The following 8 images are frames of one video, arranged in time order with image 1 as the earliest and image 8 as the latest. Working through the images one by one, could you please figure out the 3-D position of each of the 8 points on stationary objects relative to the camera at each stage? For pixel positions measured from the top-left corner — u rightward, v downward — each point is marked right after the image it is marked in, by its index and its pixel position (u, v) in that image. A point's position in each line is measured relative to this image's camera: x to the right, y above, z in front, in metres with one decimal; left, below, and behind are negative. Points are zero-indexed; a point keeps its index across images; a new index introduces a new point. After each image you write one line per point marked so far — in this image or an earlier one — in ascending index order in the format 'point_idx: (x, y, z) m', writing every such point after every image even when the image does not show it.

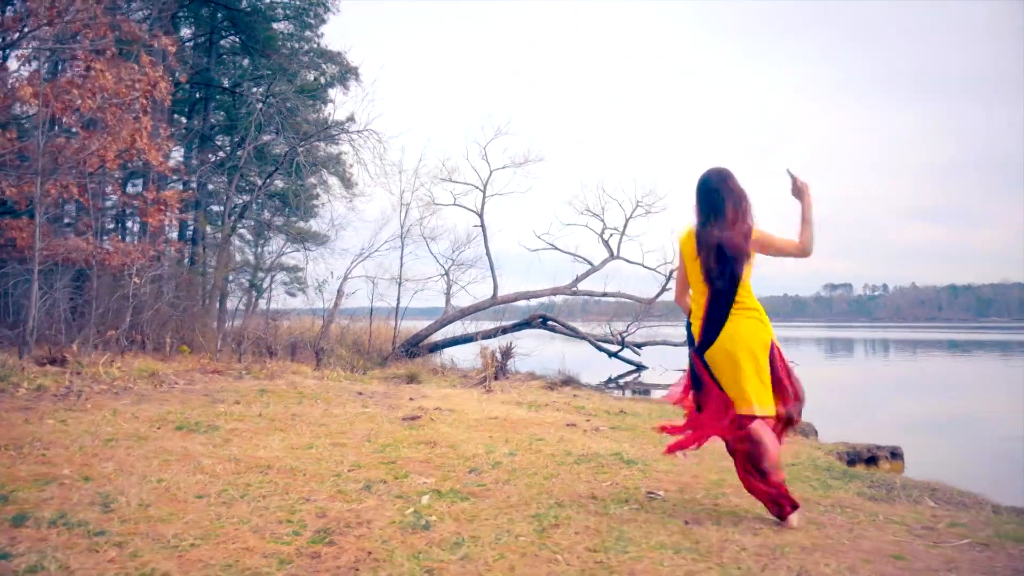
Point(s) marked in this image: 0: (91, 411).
0: (-3.0, -0.9, +5.1) m
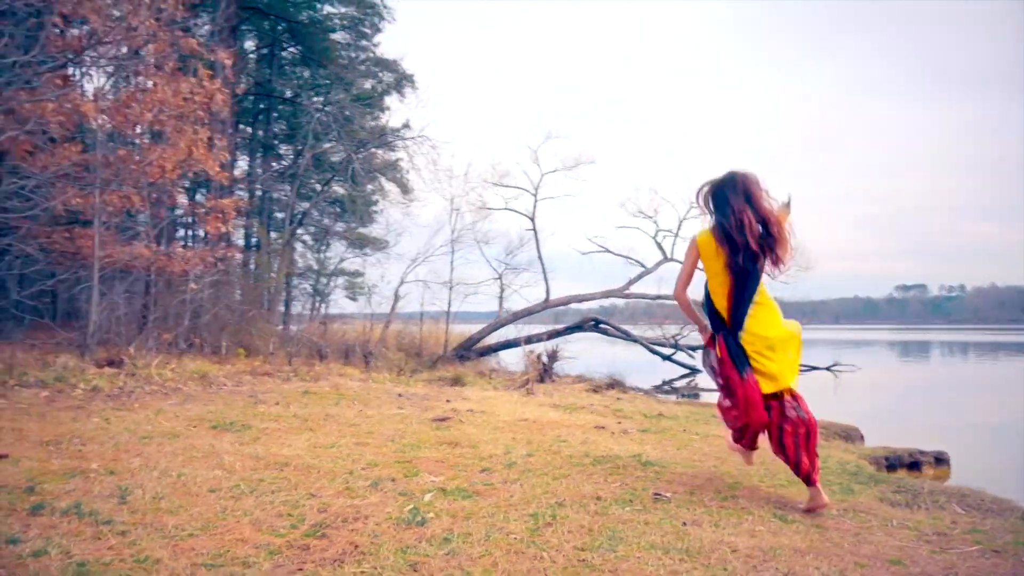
0: (-2.8, -0.9, +5.4) m
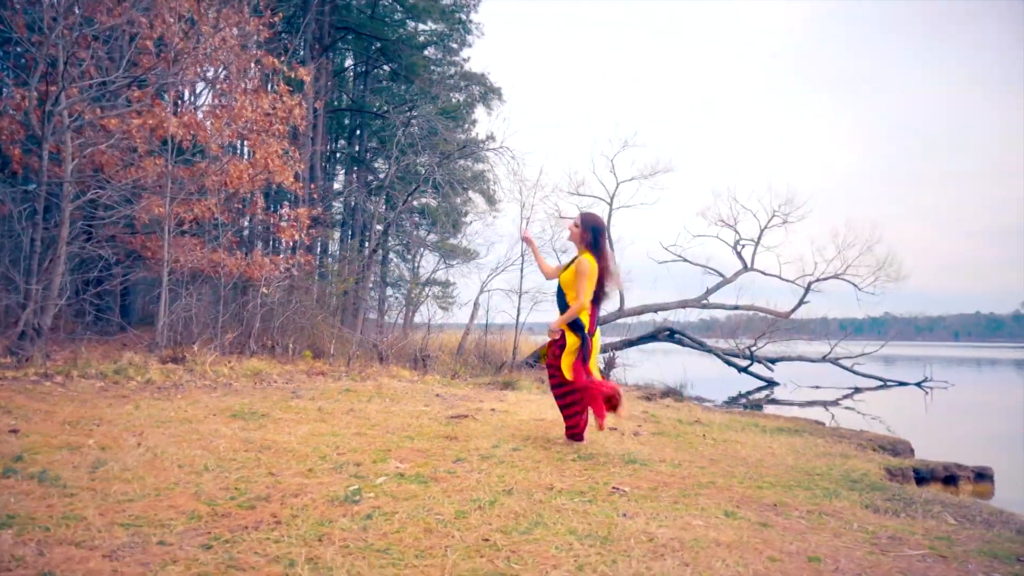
0: (-2.7, -0.9, +5.8) m
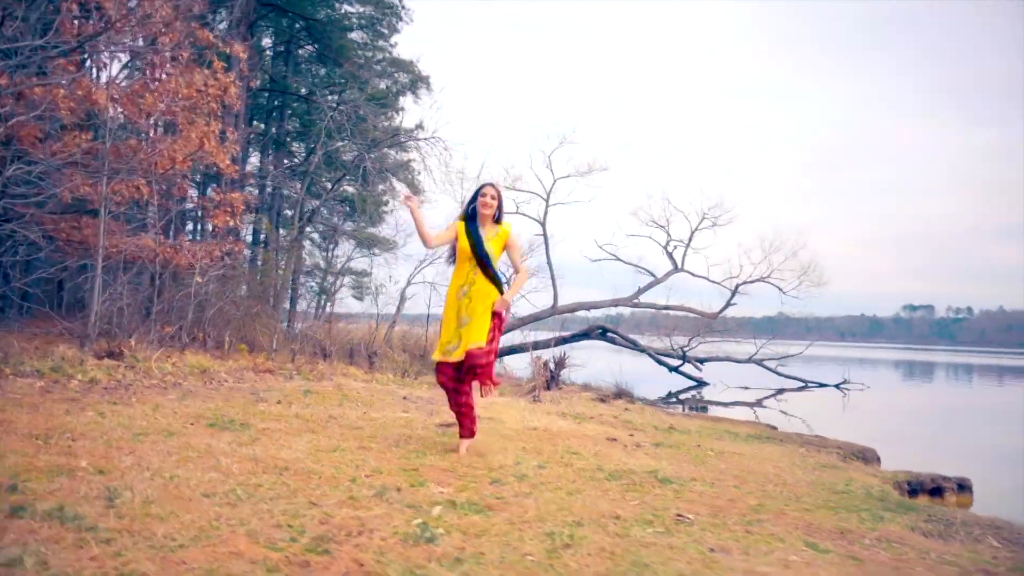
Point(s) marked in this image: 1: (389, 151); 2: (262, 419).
0: (-2.8, -0.9, +5.2) m
1: (-2.9, +3.0, +15.4) m
2: (-1.8, -0.9, +5.1) m
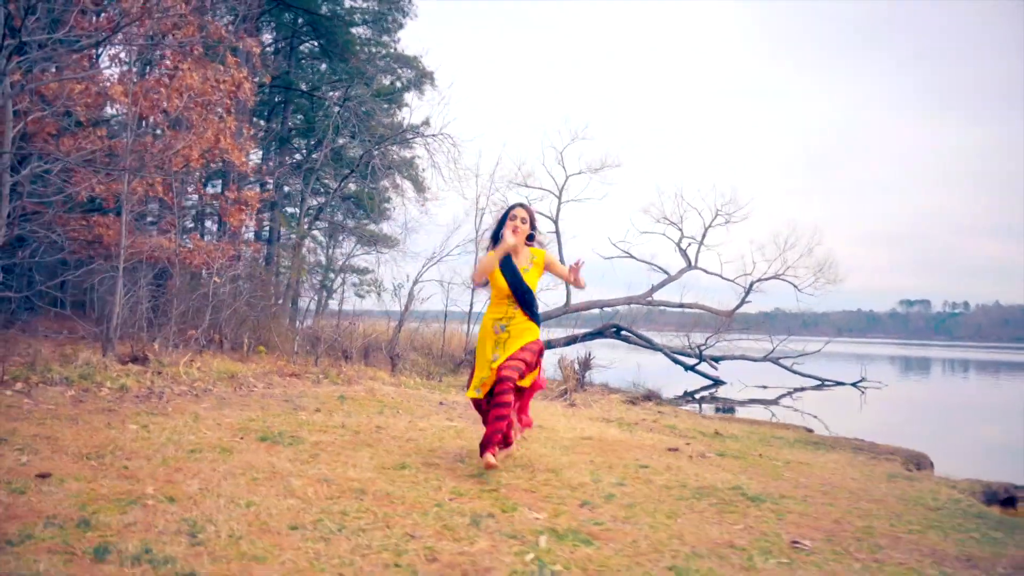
0: (-2.4, -0.9, +4.9) m
1: (-2.5, +3.0, +15.1) m
2: (-1.4, -1.0, +4.9) m
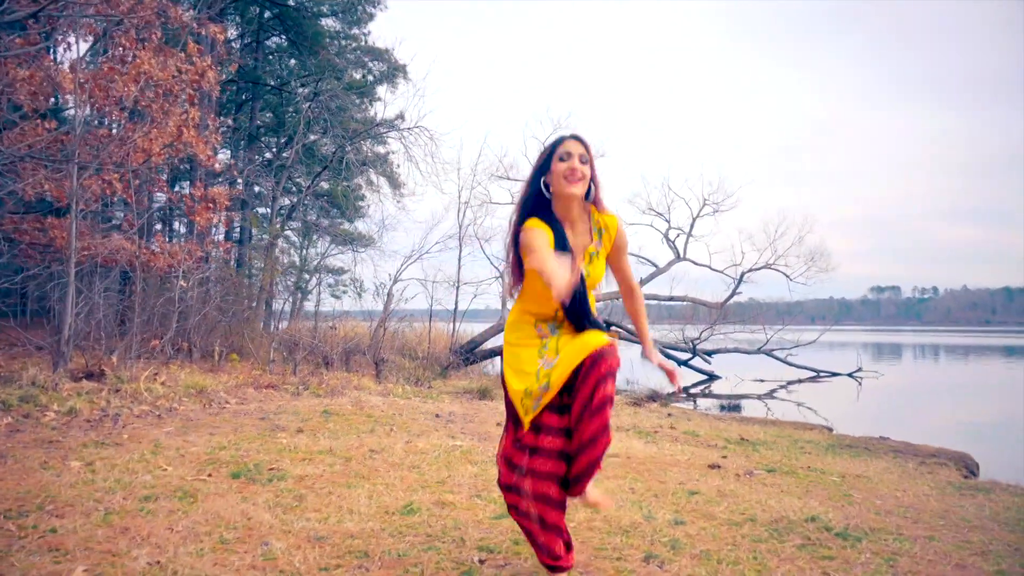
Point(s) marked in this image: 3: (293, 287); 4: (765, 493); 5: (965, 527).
0: (-2.2, -0.9, +4.2) m
1: (-2.8, +3.0, +14.3) m
2: (-1.3, -1.0, +4.1) m
3: (-3.7, 0.0, +11.9) m
4: (+1.3, -1.1, +3.8) m
5: (+2.1, -1.1, +3.3) m
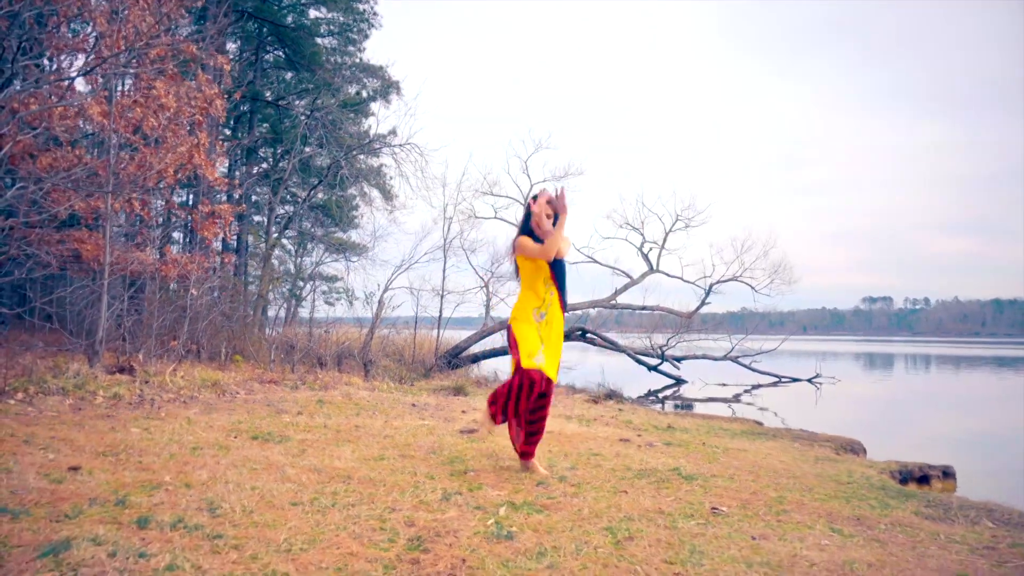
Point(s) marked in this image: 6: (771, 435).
0: (-2.6, -1.0, +5.4) m
1: (-3.2, +2.8, +15.6) m
2: (-1.6, -1.1, +5.4) m
3: (-4.1, -0.1, +13.2) m
4: (+1.0, -1.2, +5.0) m
5: (+1.7, -1.2, +4.6) m
6: (+2.8, -1.6, +7.6) m
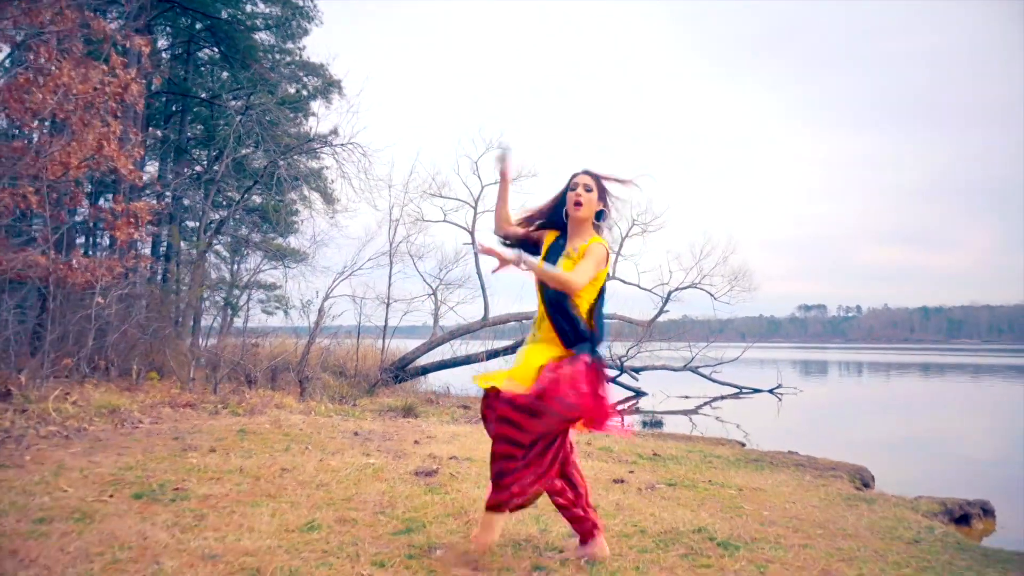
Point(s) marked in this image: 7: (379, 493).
0: (-2.8, -1.0, +4.1) m
1: (-4.2, +2.7, +14.2) m
2: (-1.8, -1.1, +4.1) m
3: (-4.9, -0.3, +11.7) m
4: (+0.8, -1.2, +4.0) m
5: (+1.6, -1.2, +3.6) m
6: (+2.4, -1.6, +6.6) m
7: (-0.7, -1.1, +3.9) m
